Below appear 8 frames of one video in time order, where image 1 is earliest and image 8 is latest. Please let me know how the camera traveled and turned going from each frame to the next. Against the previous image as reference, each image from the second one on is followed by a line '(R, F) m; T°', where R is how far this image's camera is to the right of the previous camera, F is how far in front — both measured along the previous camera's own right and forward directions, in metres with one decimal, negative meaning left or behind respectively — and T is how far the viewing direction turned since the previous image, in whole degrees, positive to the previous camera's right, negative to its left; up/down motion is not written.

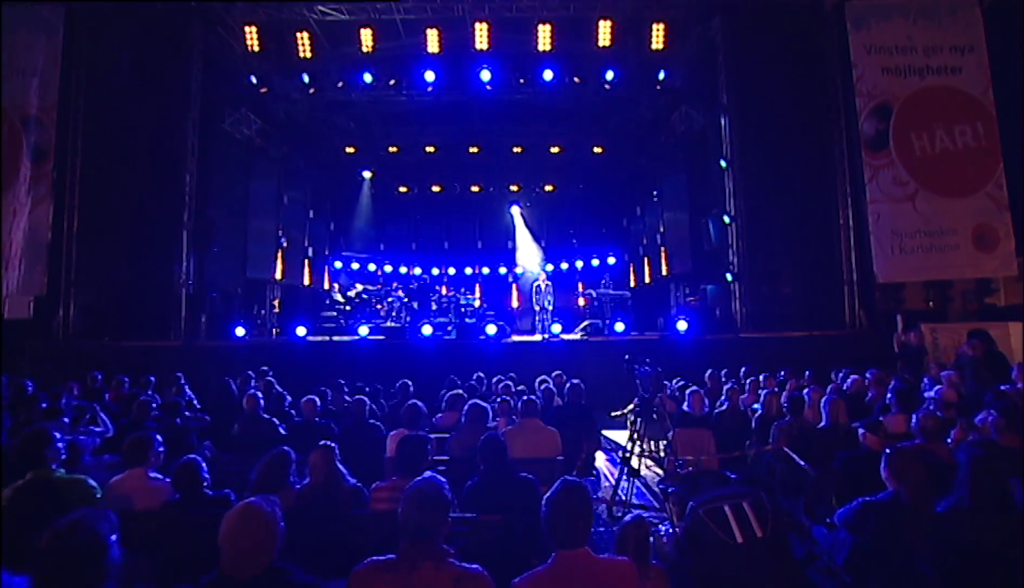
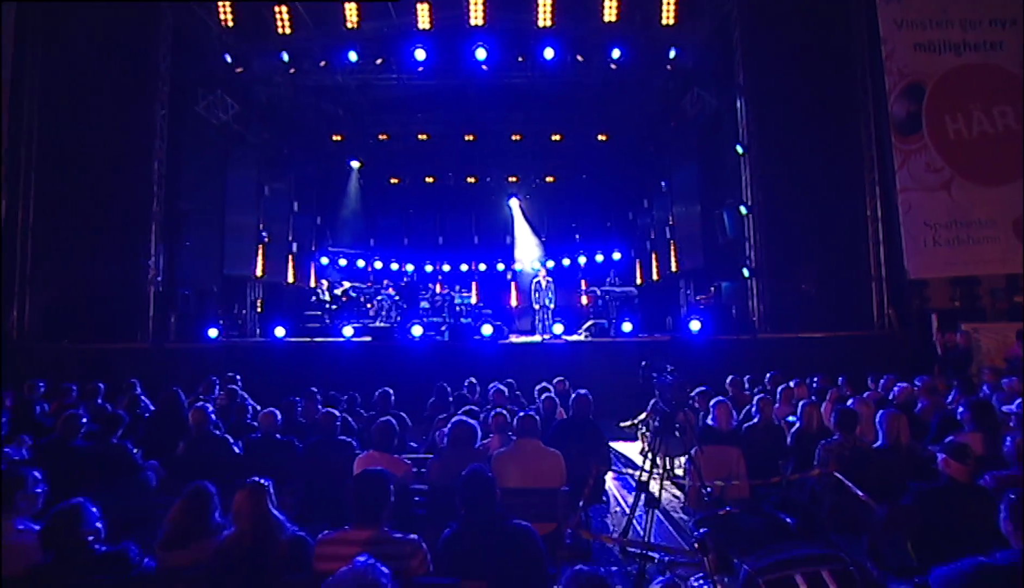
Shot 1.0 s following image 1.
(0.0, +1.0) m; 0°
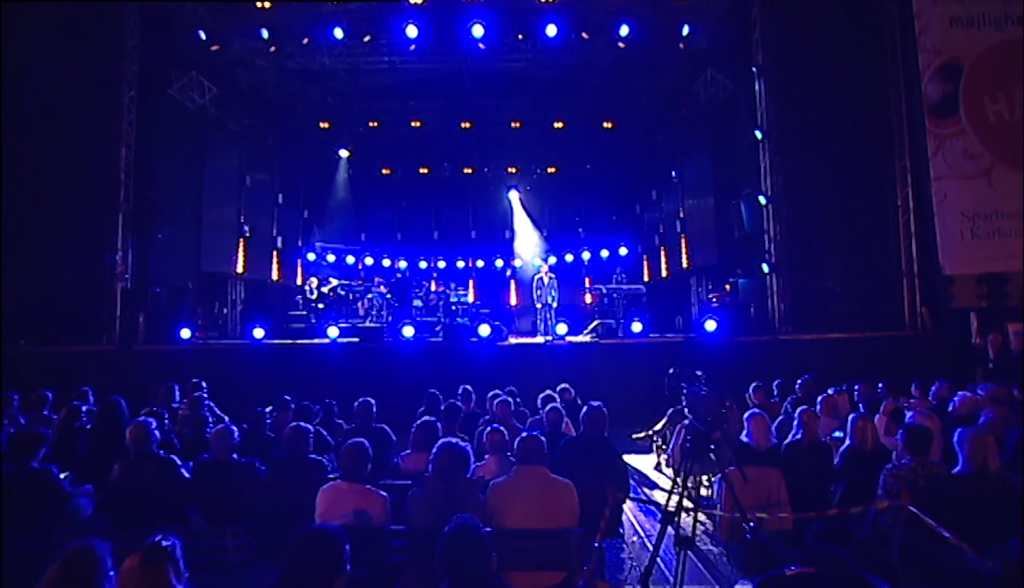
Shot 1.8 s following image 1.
(0.0, +0.9) m; 0°
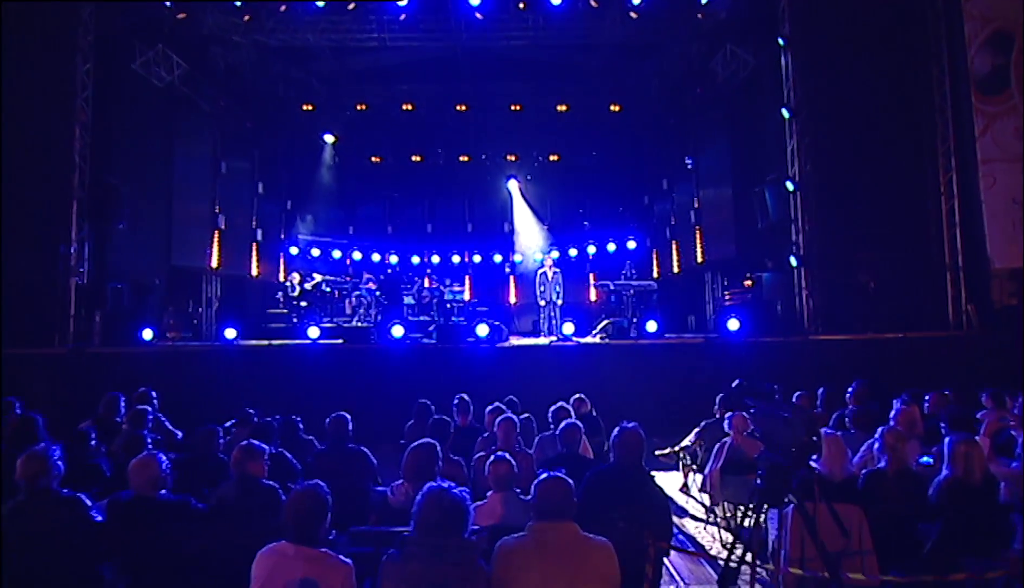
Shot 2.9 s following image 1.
(-0.1, +1.1) m; 0°
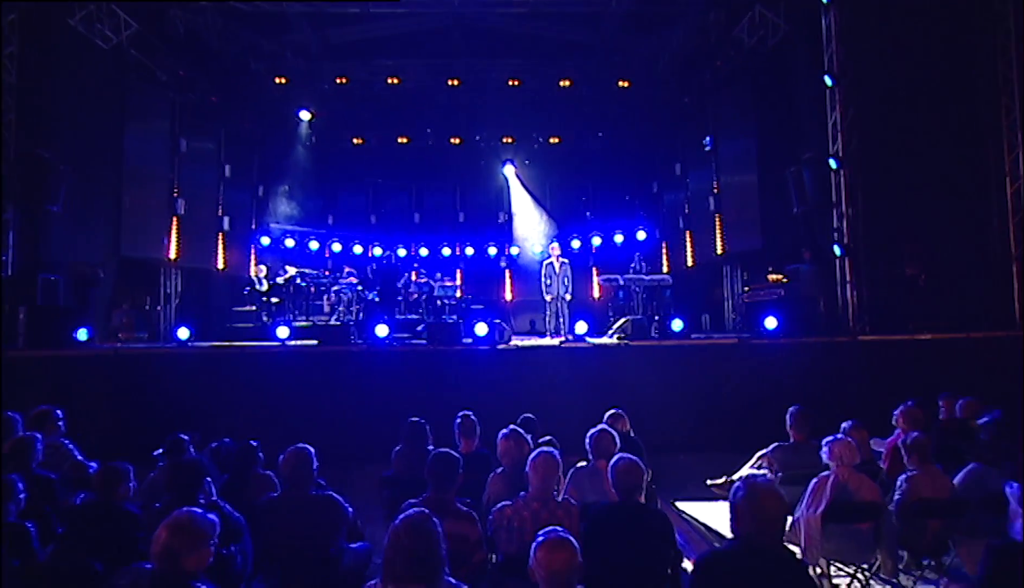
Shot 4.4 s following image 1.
(-0.2, +1.4) m; +1°
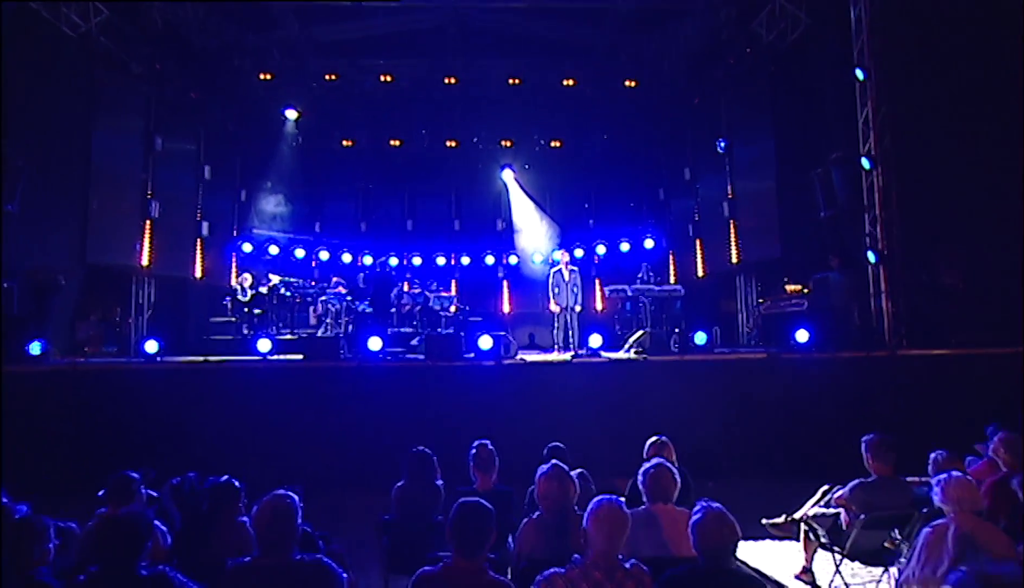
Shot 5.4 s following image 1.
(-0.2, +0.8) m; +1°
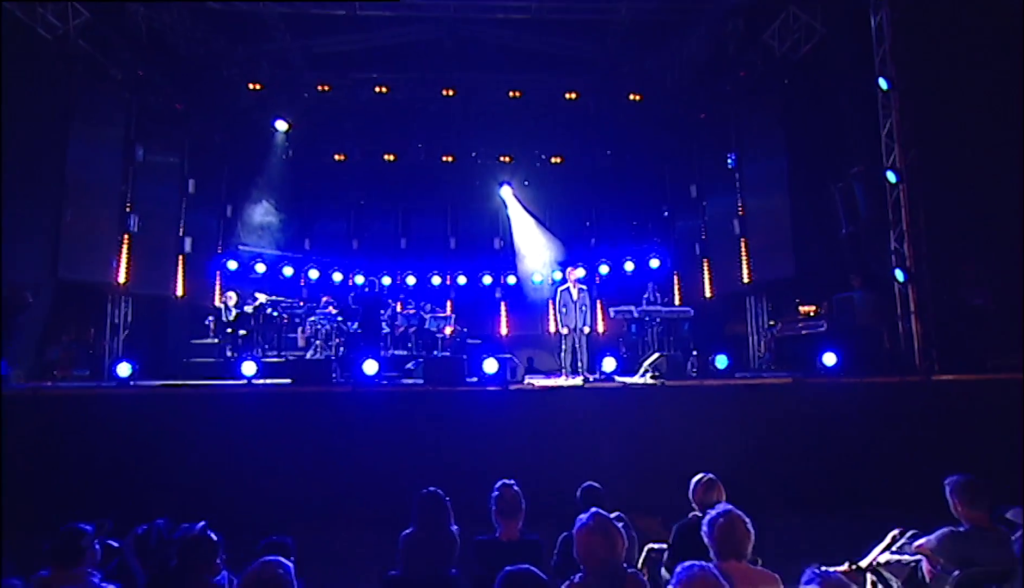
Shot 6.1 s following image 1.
(-0.2, +0.6) m; +1°
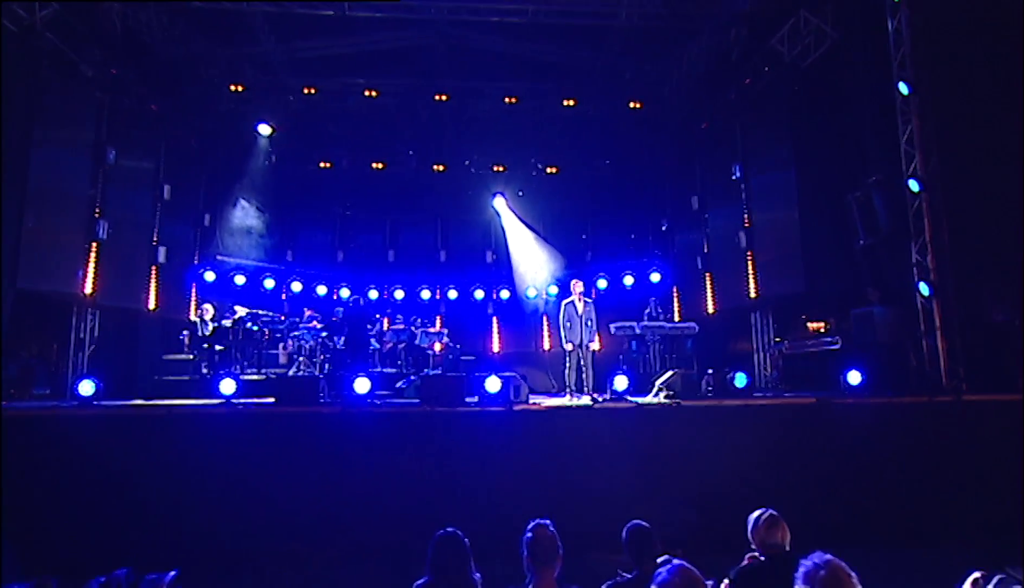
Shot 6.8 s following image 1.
(-0.2, +0.5) m; +2°
